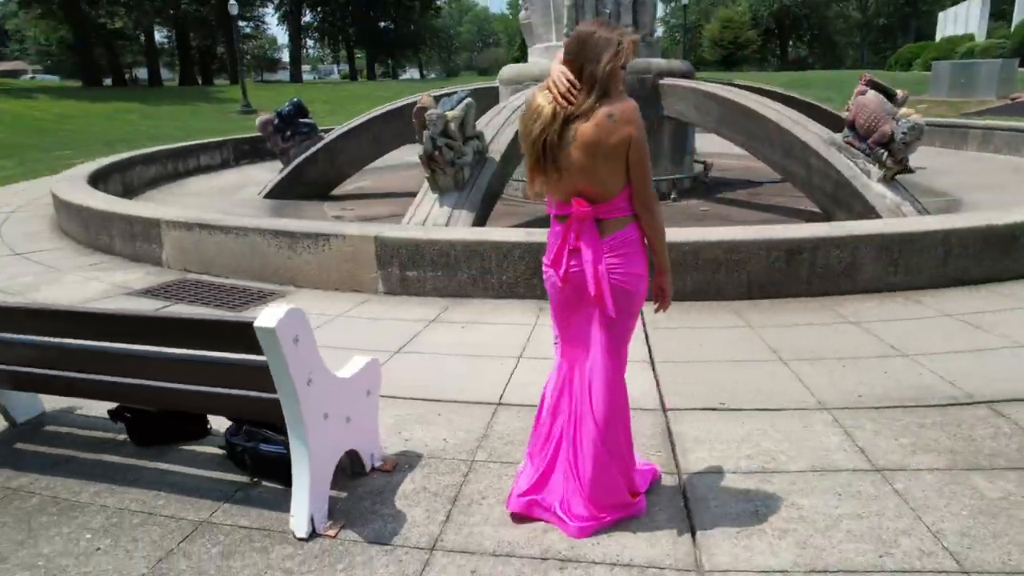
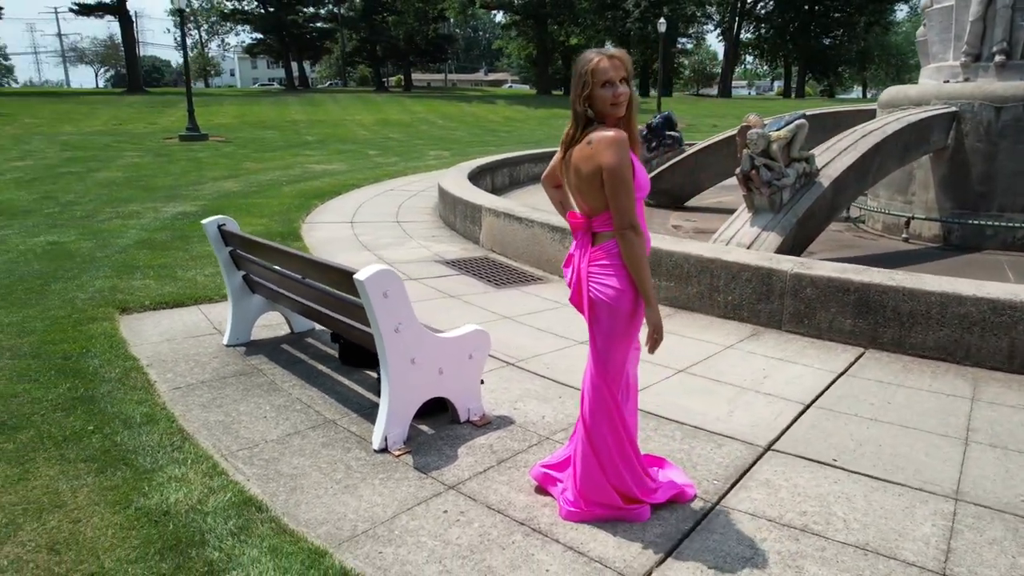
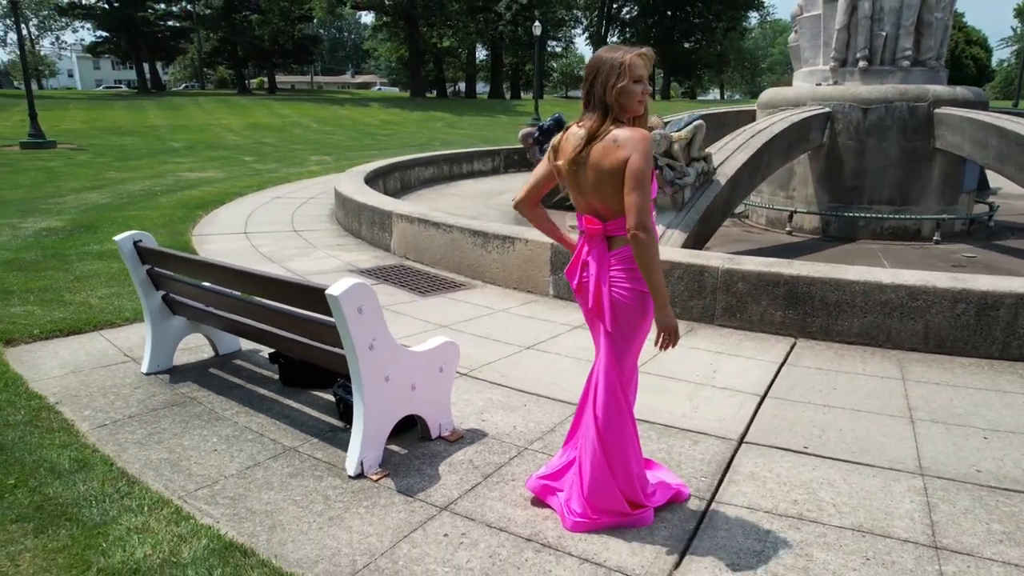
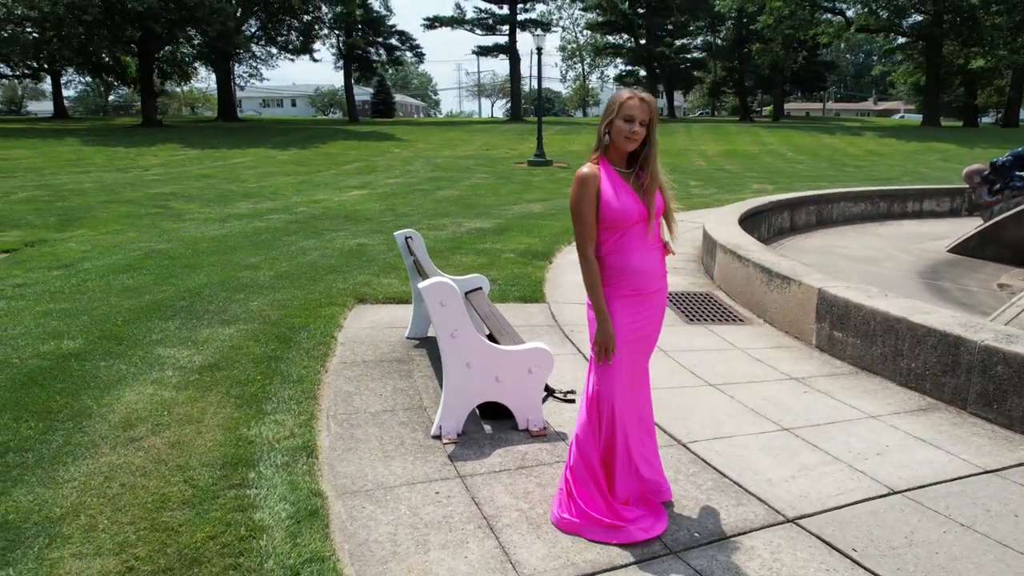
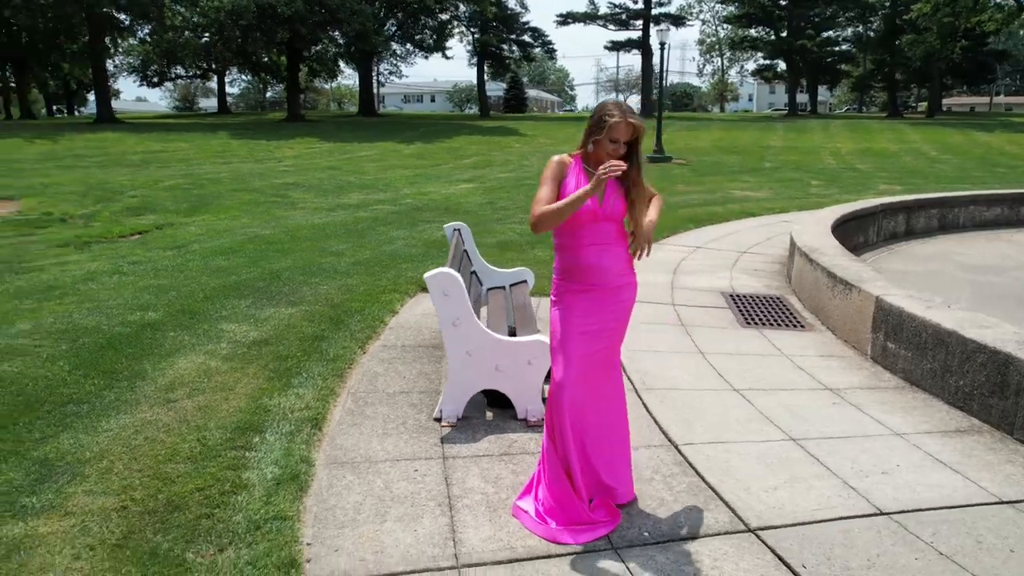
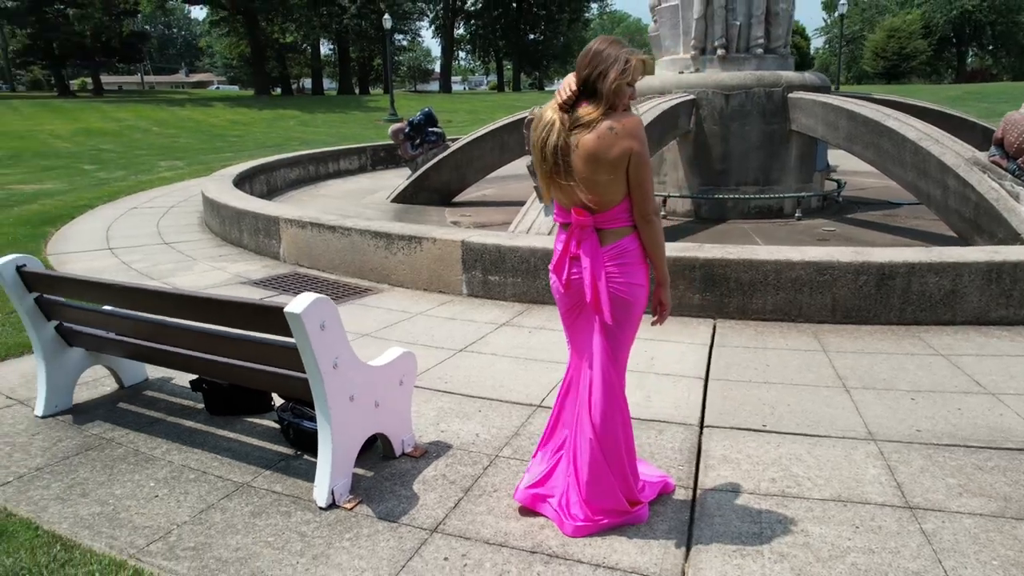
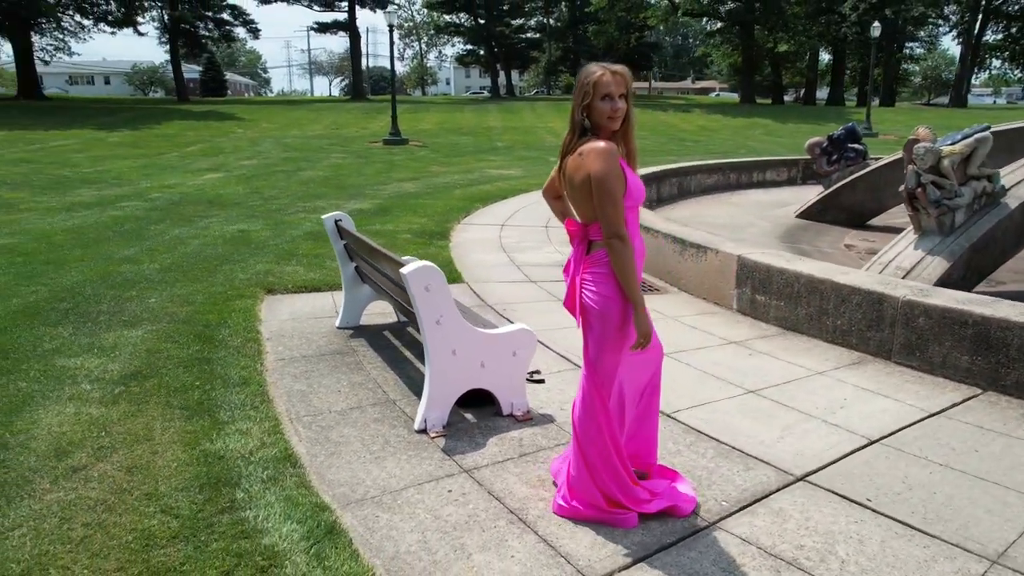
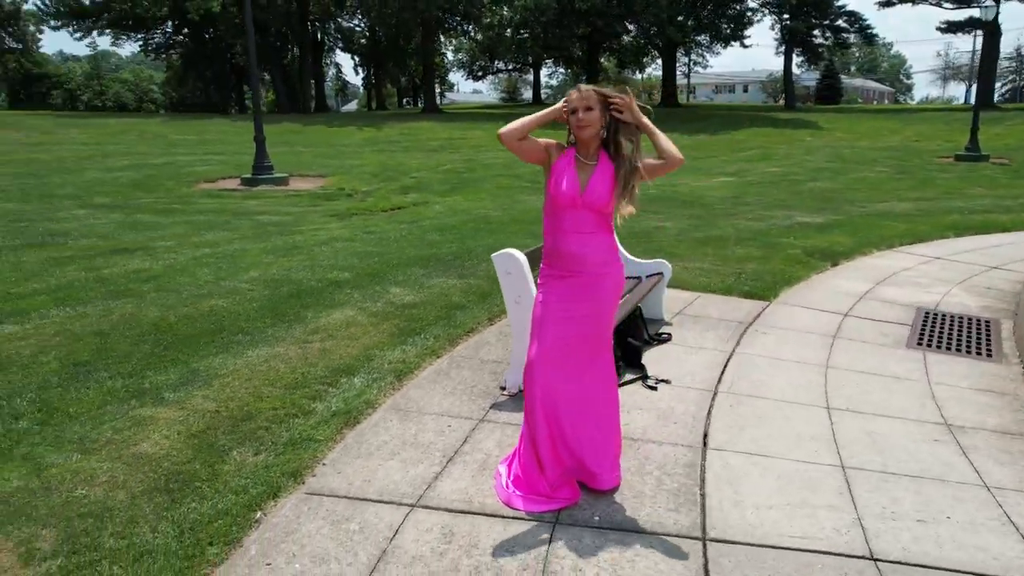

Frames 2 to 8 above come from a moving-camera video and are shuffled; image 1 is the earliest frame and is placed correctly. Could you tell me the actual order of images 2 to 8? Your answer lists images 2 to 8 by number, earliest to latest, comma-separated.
6, 3, 2, 7, 4, 5, 8
